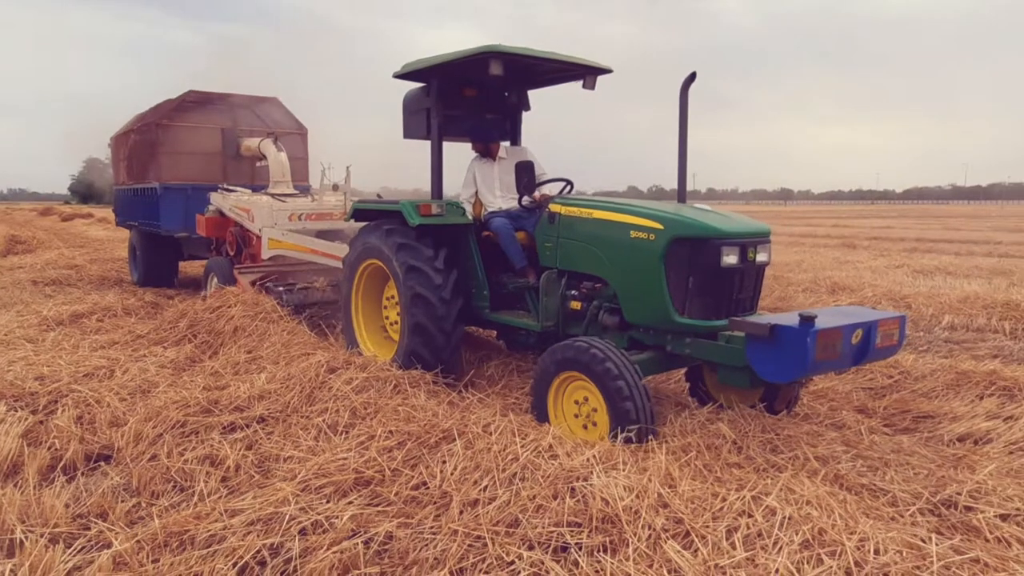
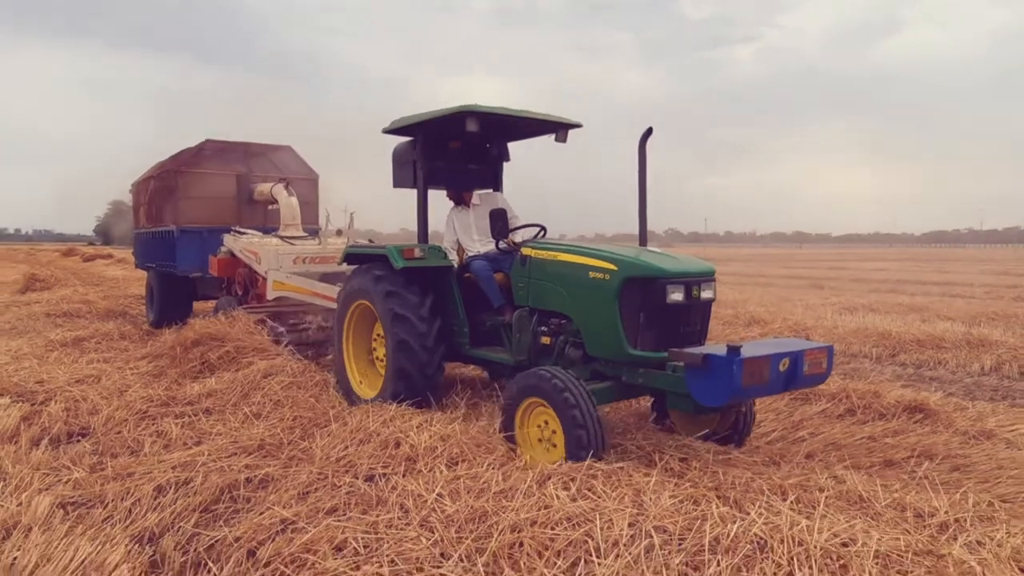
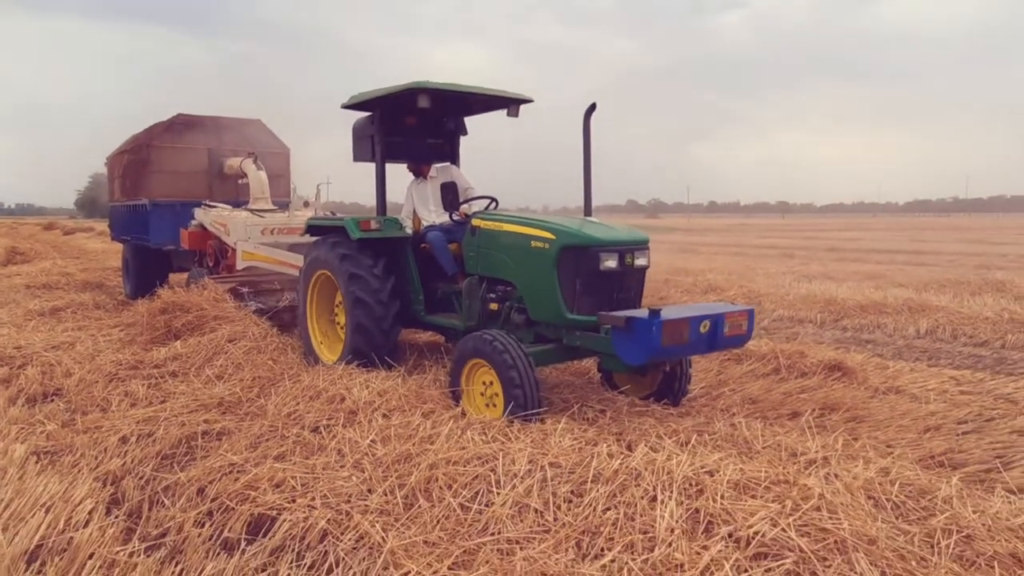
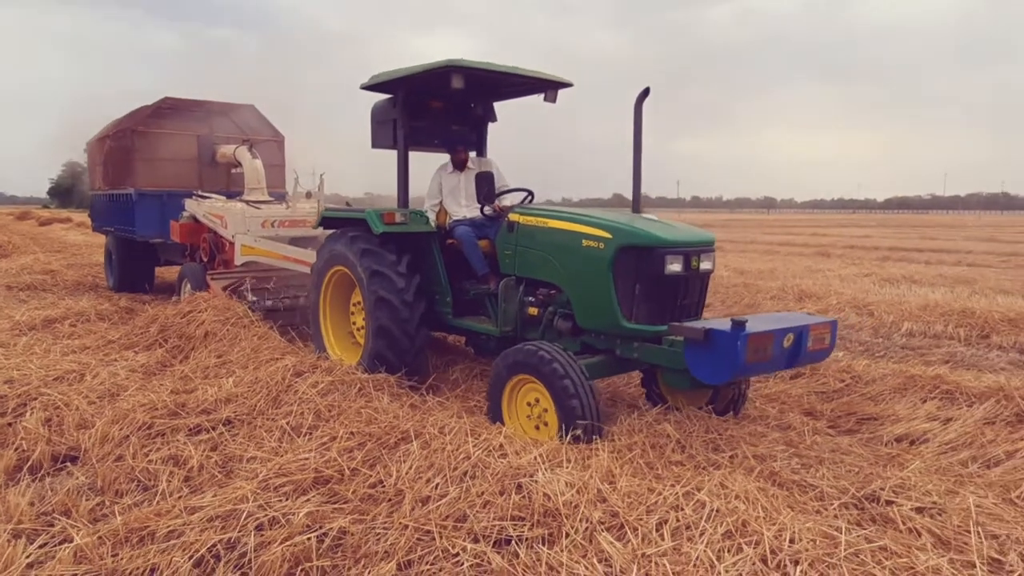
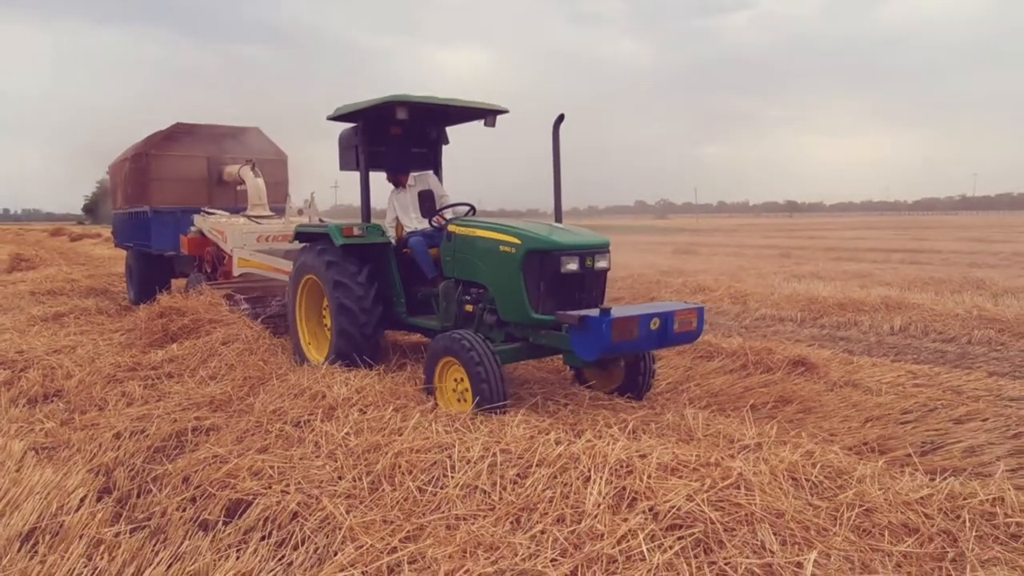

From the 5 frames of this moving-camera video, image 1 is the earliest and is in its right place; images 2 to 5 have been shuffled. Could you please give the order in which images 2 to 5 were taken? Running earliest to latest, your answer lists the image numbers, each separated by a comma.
4, 2, 3, 5
